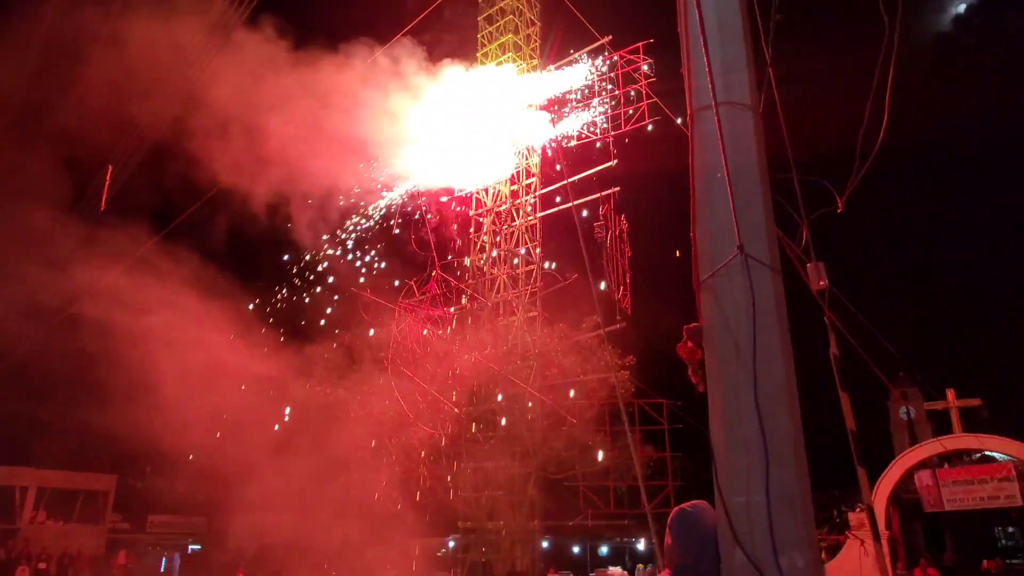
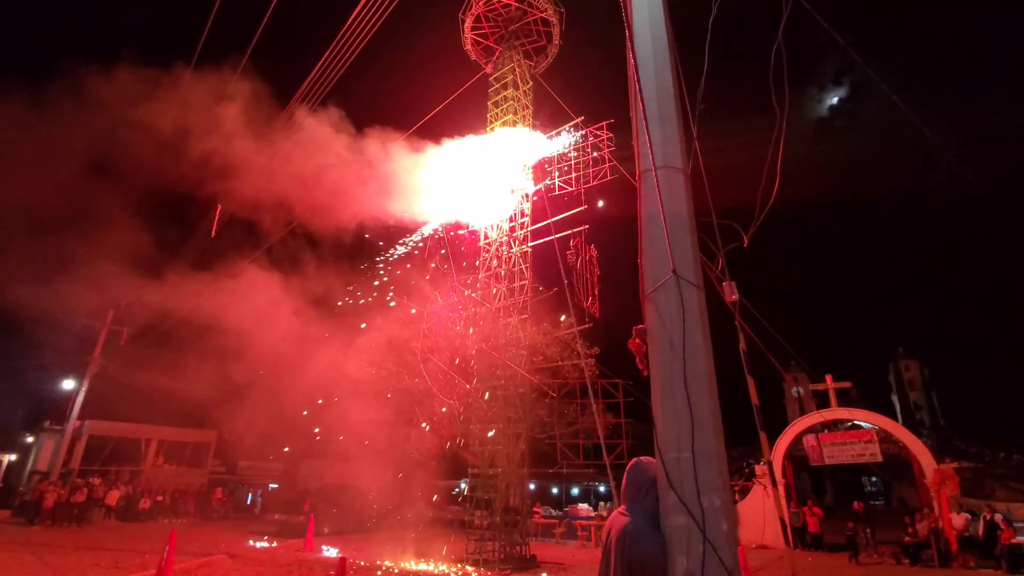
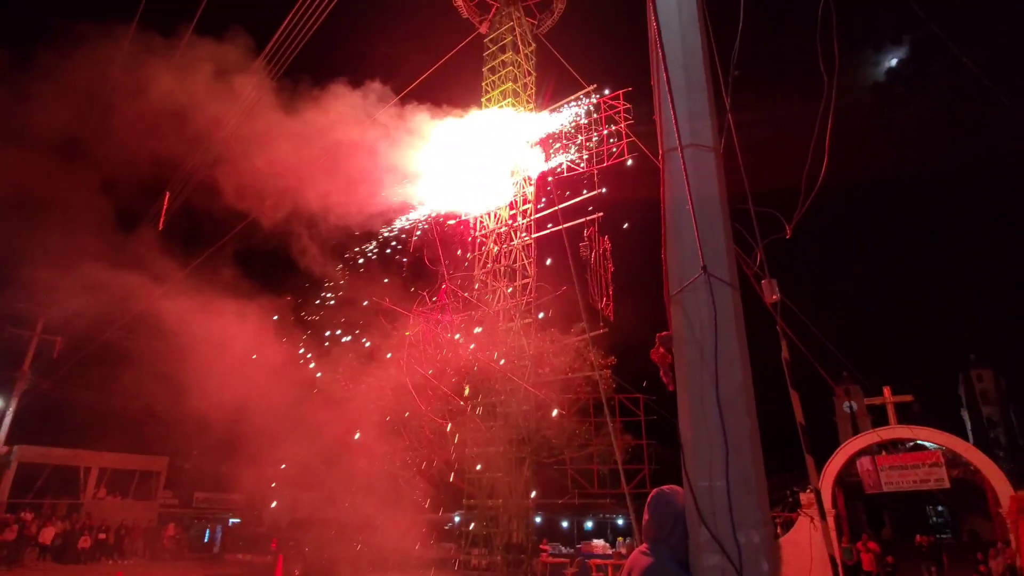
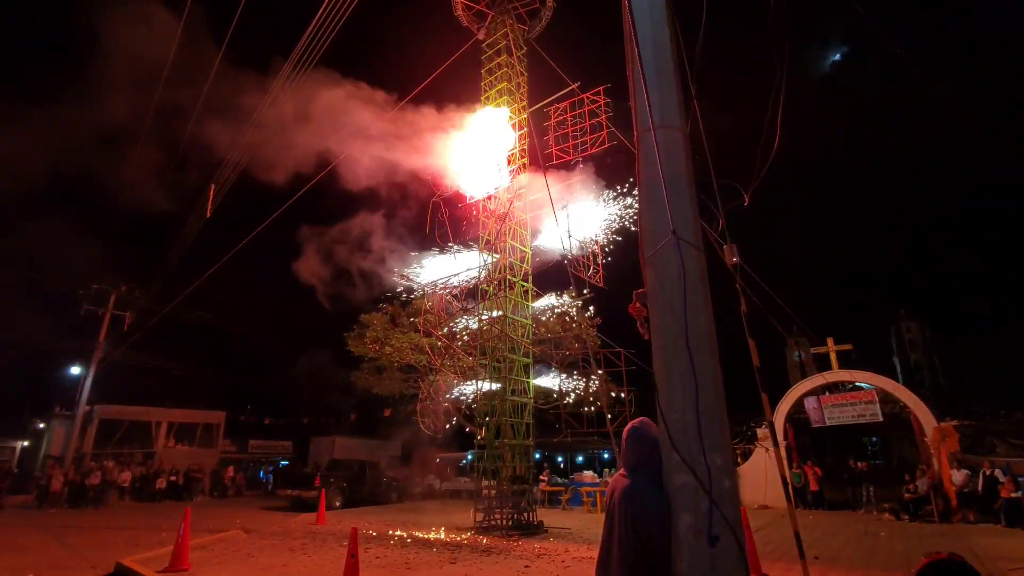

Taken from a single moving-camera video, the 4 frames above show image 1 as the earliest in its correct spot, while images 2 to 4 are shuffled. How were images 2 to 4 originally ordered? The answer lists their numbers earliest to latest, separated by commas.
3, 2, 4
